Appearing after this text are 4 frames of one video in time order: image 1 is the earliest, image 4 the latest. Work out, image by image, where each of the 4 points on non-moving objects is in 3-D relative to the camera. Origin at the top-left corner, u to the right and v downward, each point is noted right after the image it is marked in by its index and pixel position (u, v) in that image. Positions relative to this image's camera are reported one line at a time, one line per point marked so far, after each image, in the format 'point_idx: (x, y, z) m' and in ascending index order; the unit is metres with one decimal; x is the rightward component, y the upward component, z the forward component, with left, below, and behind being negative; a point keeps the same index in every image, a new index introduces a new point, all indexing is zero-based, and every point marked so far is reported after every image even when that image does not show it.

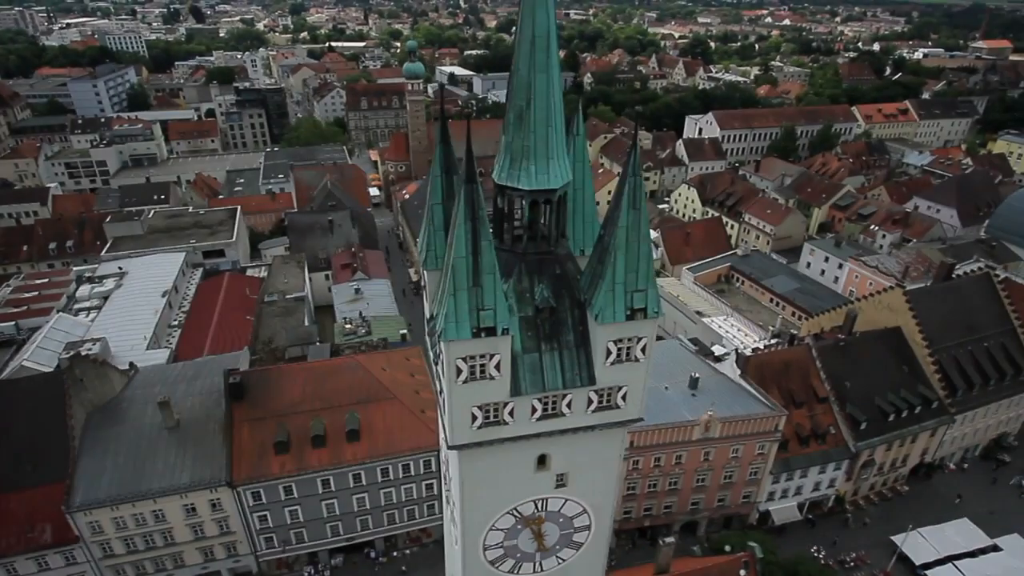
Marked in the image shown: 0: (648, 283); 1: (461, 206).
0: (+3.5, +0.1, +15.3) m
1: (-1.2, +1.8, +13.2) m
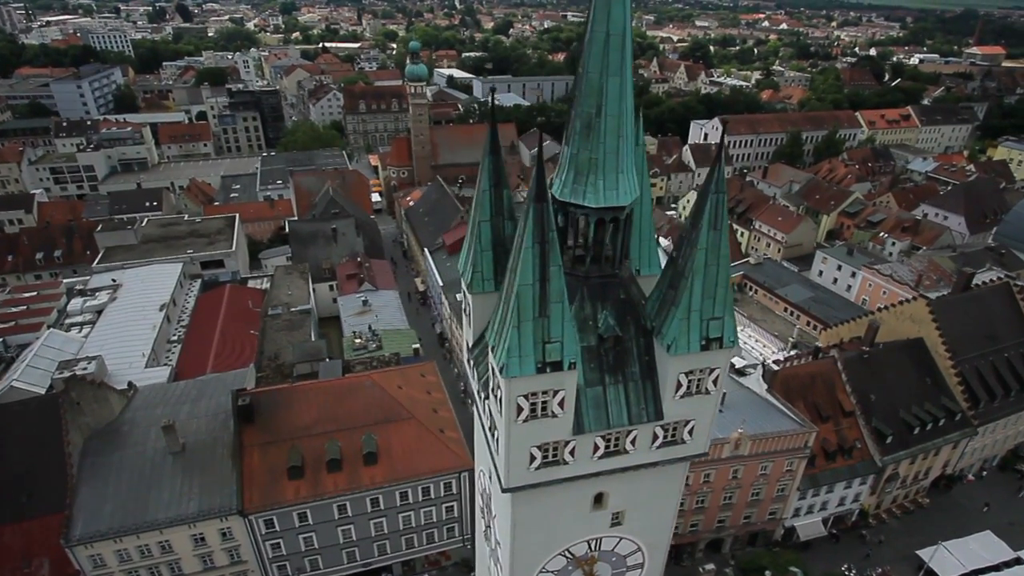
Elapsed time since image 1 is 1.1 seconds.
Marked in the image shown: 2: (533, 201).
0: (+5.0, -0.5, +13.8) m
1: (+0.3, +1.2, +11.7) m
2: (+0.4, +1.6, +11.6) m
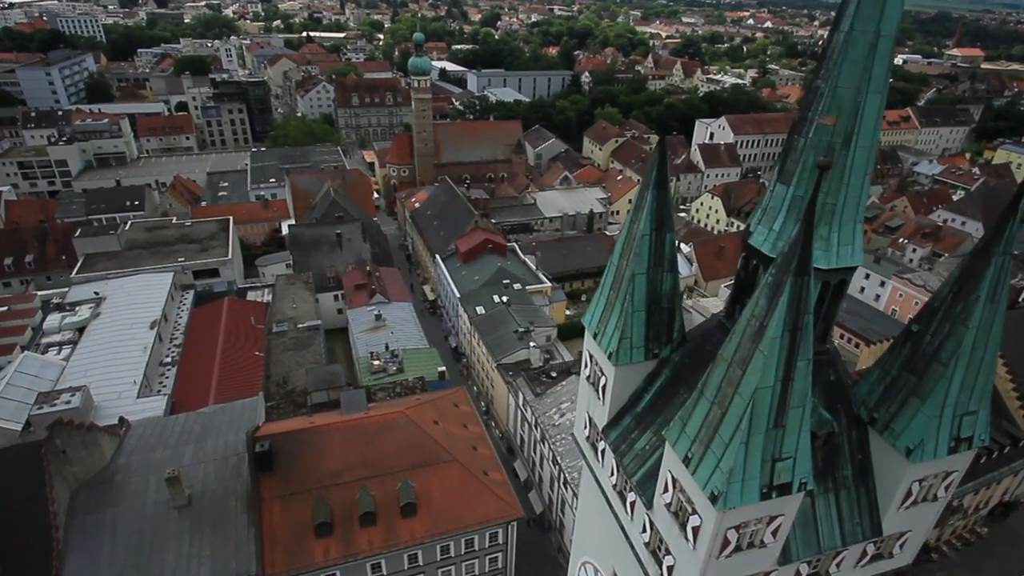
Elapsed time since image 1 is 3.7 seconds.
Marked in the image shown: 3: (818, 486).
0: (+8.3, -1.9, +10.4) m
1: (+3.7, -0.2, +8.1) m
2: (+3.7, +0.3, +8.0) m
3: (+5.6, -3.5, +10.8) m
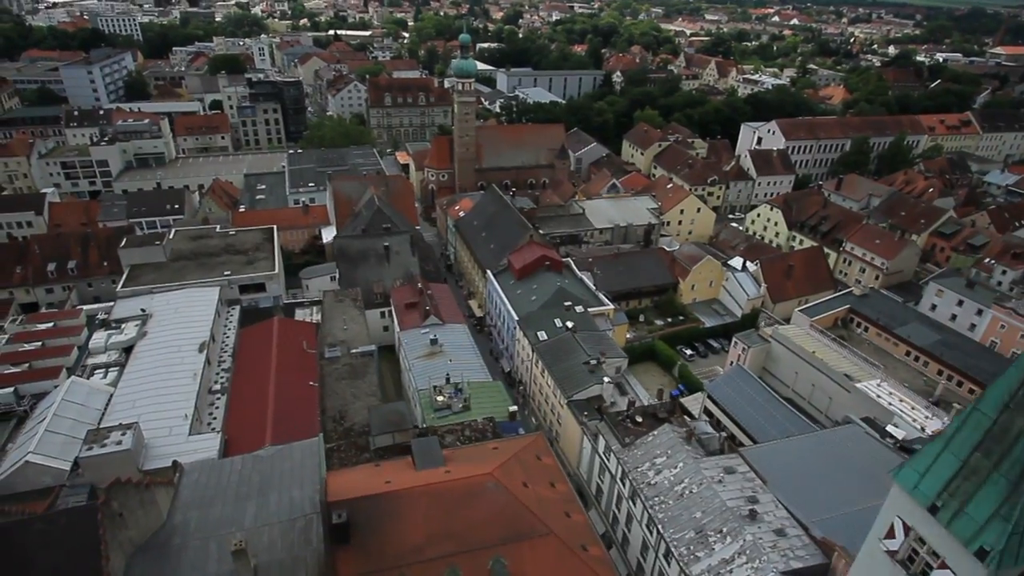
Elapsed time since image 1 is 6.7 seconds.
0: (+12.3, -4.0, +6.1) m
1: (+7.7, -2.2, +3.8) m
2: (+7.8, -1.8, +3.7) m
3: (+9.6, -5.6, +6.6) m
